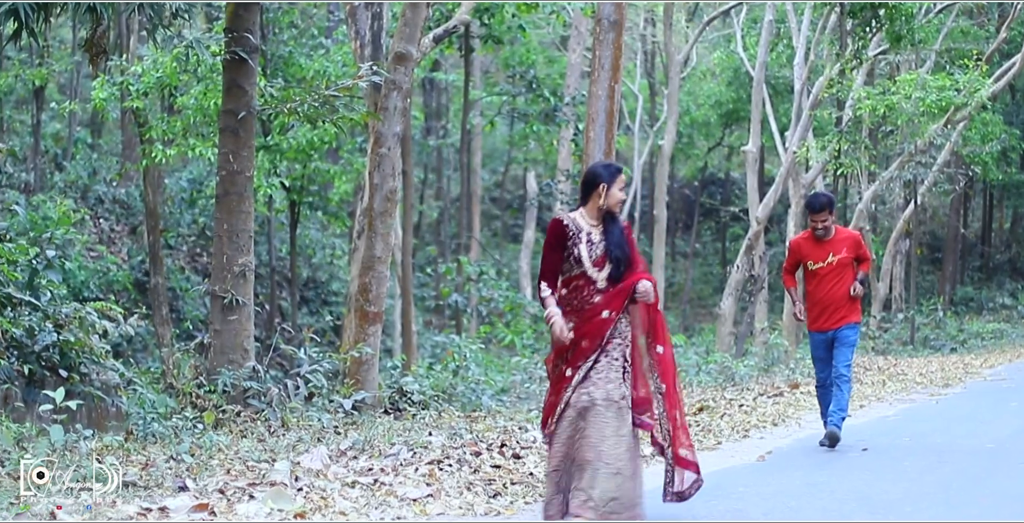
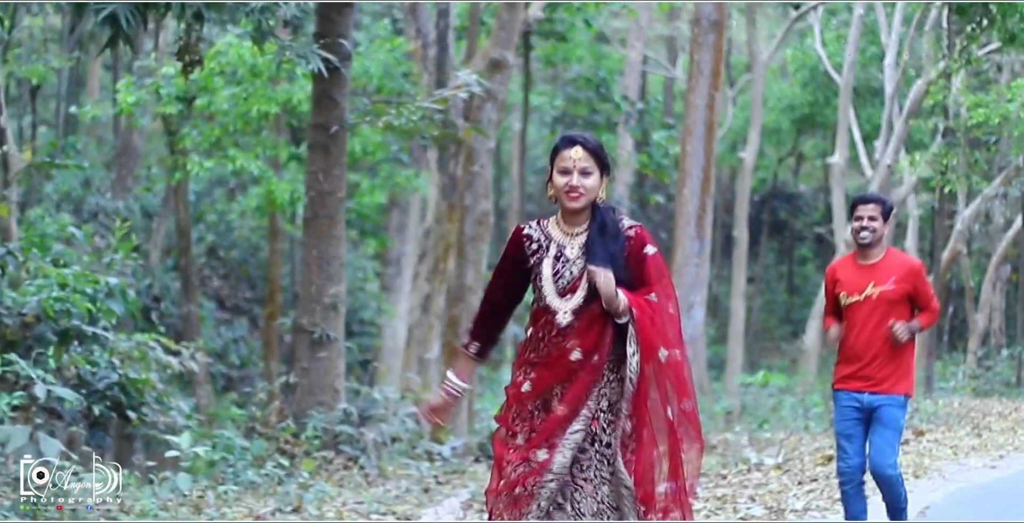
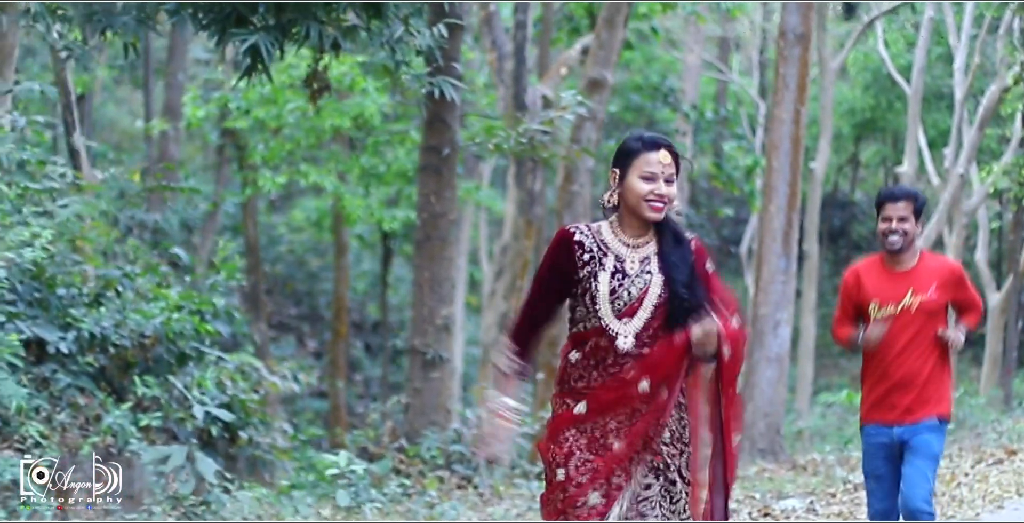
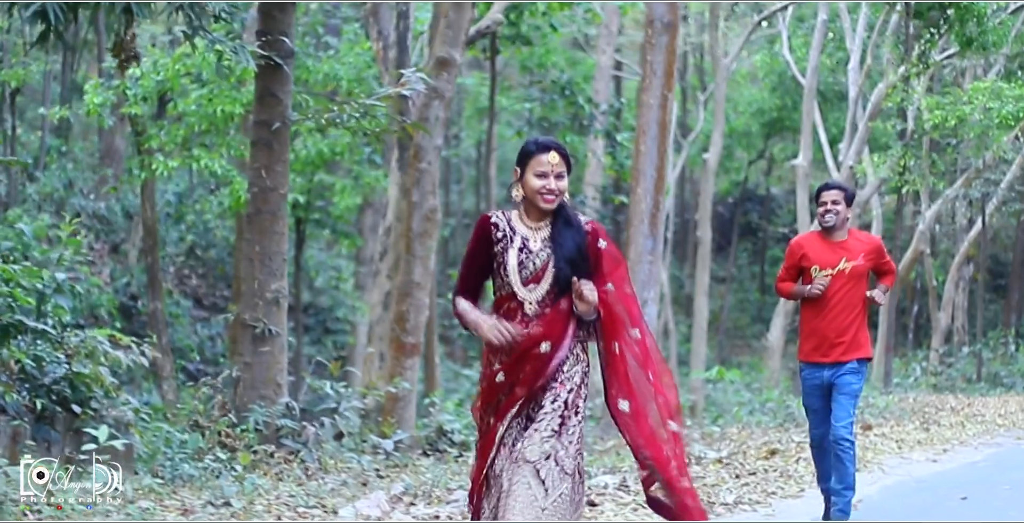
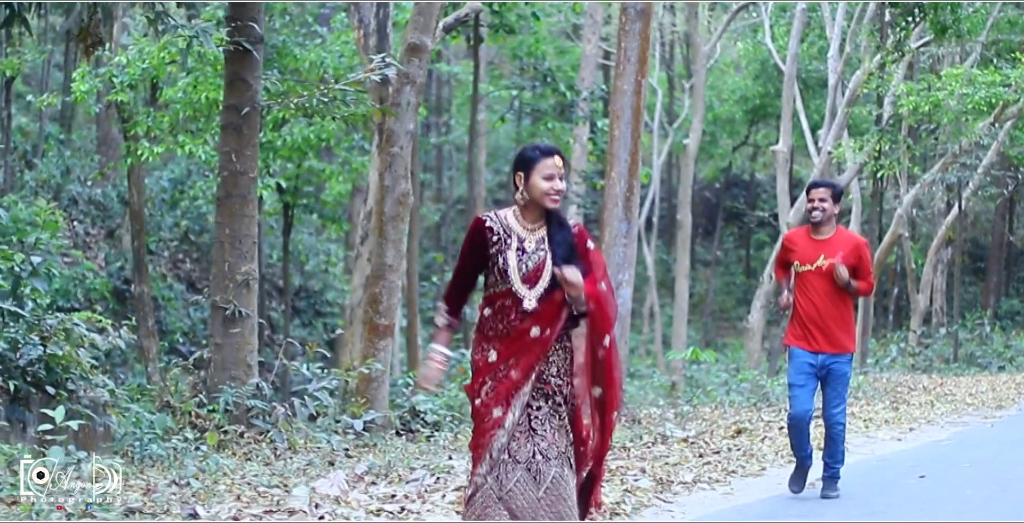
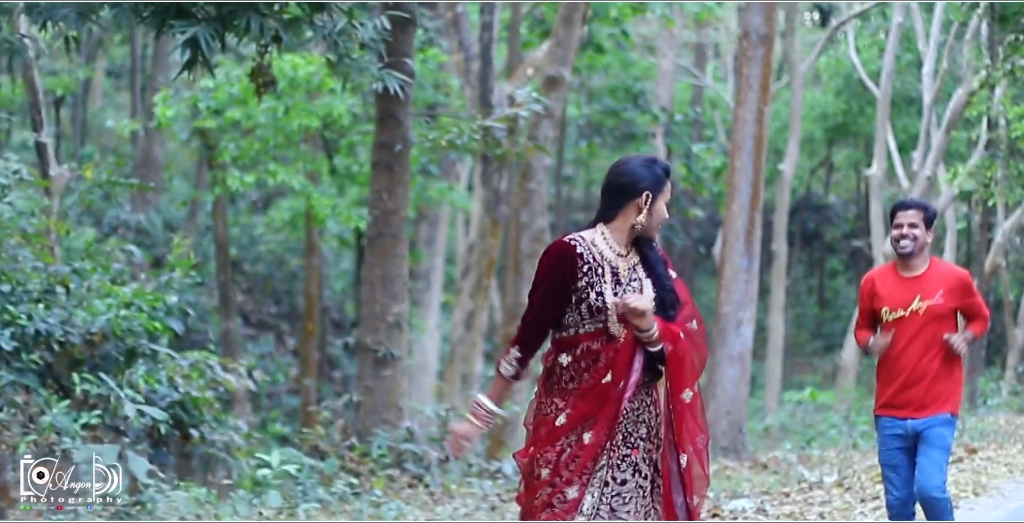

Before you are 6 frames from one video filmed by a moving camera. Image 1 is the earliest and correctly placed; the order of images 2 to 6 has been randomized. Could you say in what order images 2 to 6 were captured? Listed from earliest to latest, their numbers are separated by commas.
5, 4, 2, 6, 3
